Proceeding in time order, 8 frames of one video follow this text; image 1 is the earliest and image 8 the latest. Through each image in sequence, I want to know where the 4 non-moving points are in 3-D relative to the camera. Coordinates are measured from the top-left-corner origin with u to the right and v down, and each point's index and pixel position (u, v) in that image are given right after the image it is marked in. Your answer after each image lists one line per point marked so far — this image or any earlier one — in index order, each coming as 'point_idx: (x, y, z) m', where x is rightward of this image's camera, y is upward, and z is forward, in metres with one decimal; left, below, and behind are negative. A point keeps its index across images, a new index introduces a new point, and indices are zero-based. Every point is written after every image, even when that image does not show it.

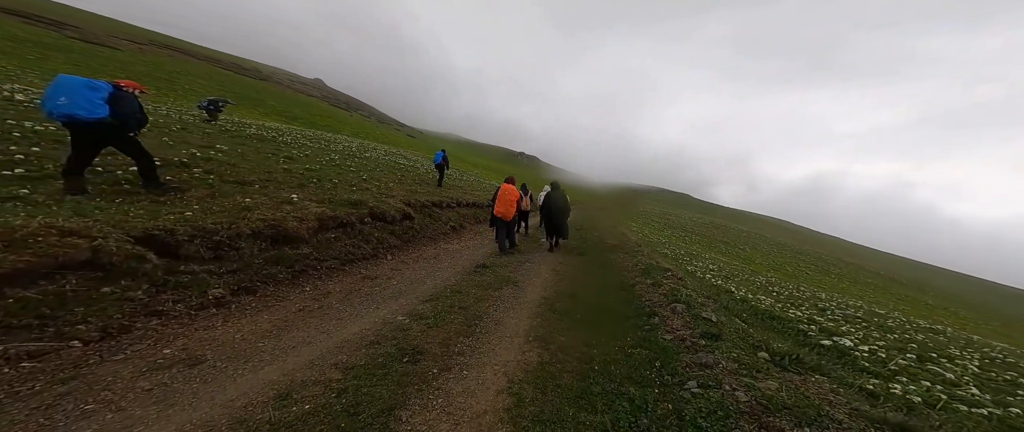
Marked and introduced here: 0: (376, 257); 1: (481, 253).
0: (-6.1, -1.9, +15.6) m
1: (-2.2, -2.2, +19.9) m
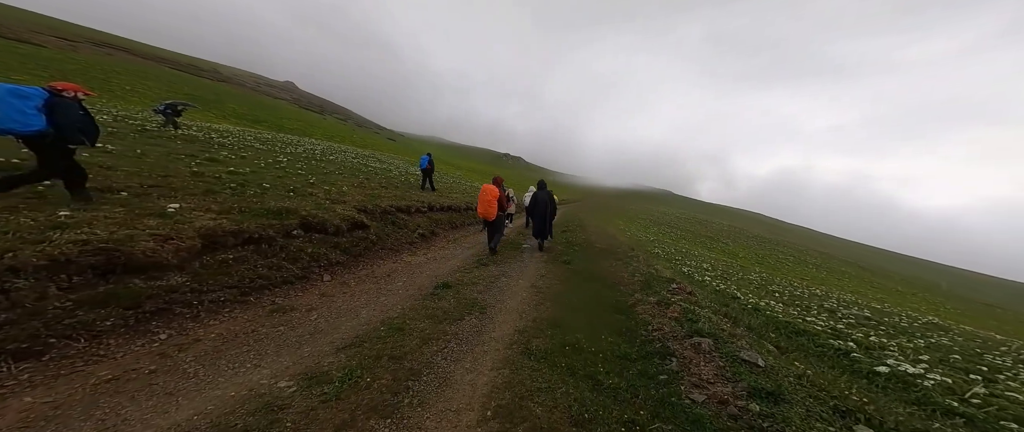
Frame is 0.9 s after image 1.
0: (-7.3, -2.3, +12.0) m
1: (-3.5, -2.4, +16.5) m
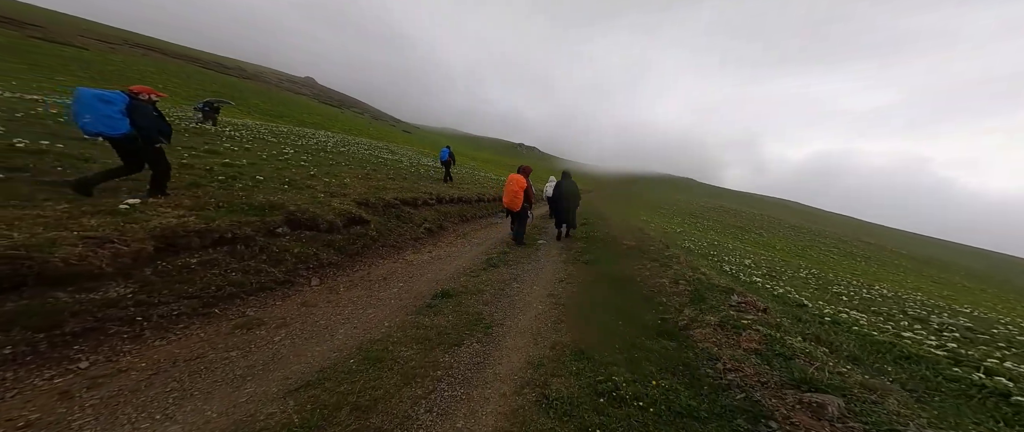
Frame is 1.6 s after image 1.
0: (-6.8, -2.2, +10.2) m
1: (-2.7, -2.1, +14.4) m
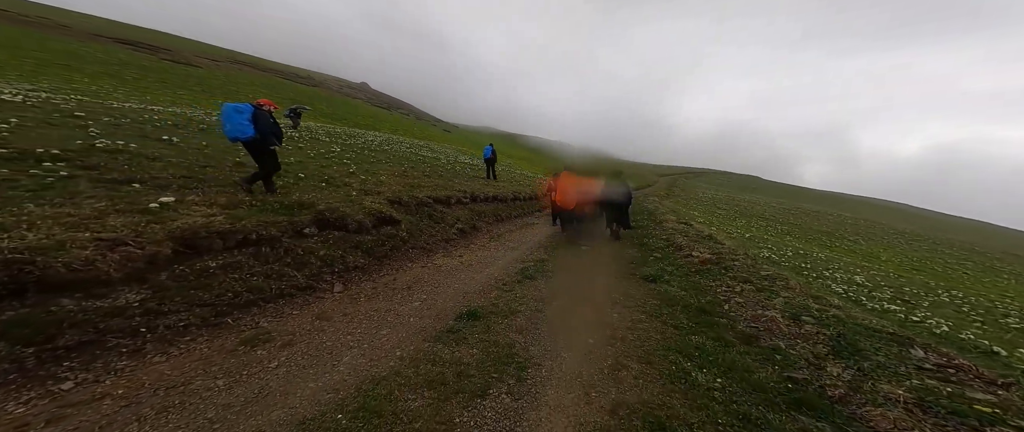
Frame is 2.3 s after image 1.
0: (-5.5, -2.2, +9.1) m
1: (-0.7, -2.2, +12.5) m
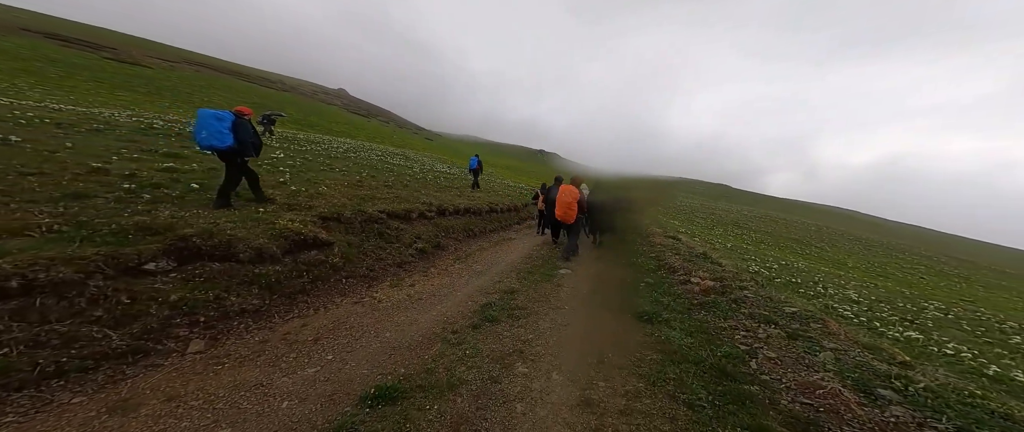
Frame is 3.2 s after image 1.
0: (-6.5, -2.7, +6.0) m
1: (-2.0, -2.8, +9.7) m
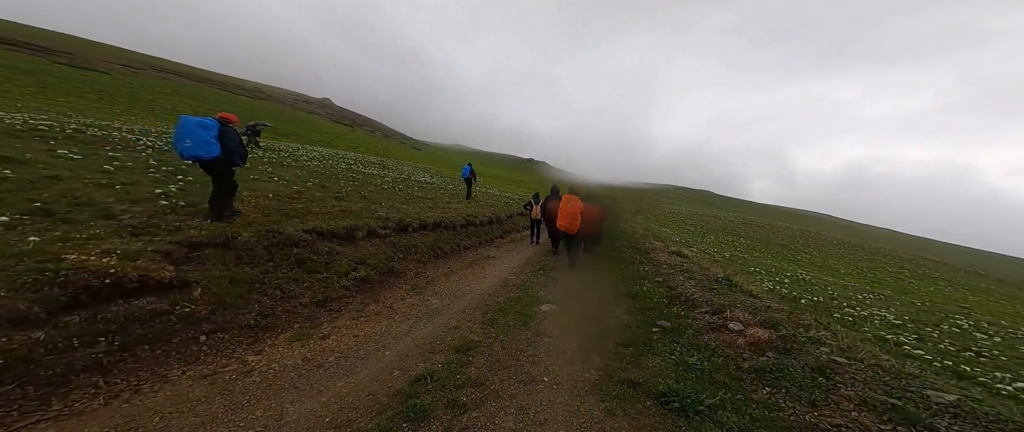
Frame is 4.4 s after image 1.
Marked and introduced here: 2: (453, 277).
0: (-7.5, -3.1, +2.0) m
1: (-3.0, -3.2, +5.8) m
2: (-2.7, -2.8, +15.3) m
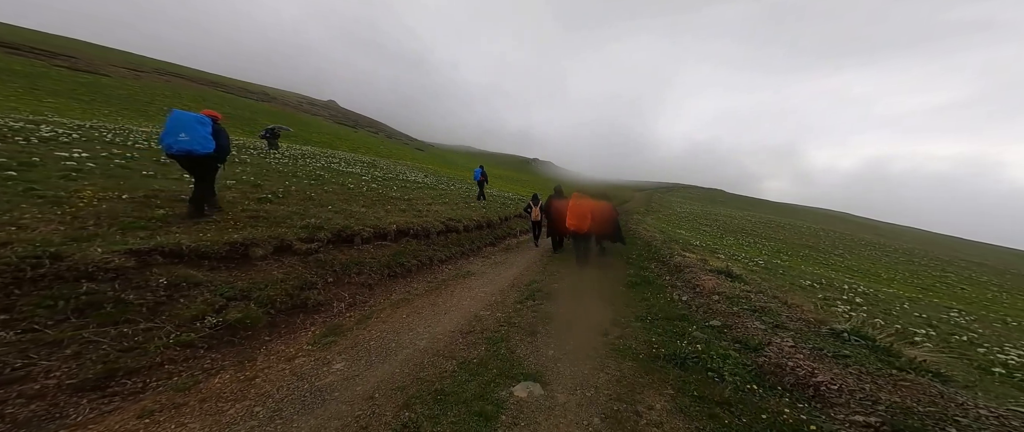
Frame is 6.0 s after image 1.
0: (-8.8, -3.2, -2.6) m
1: (-4.2, -3.3, +1.0) m
2: (-3.4, -3.0, +10.5) m
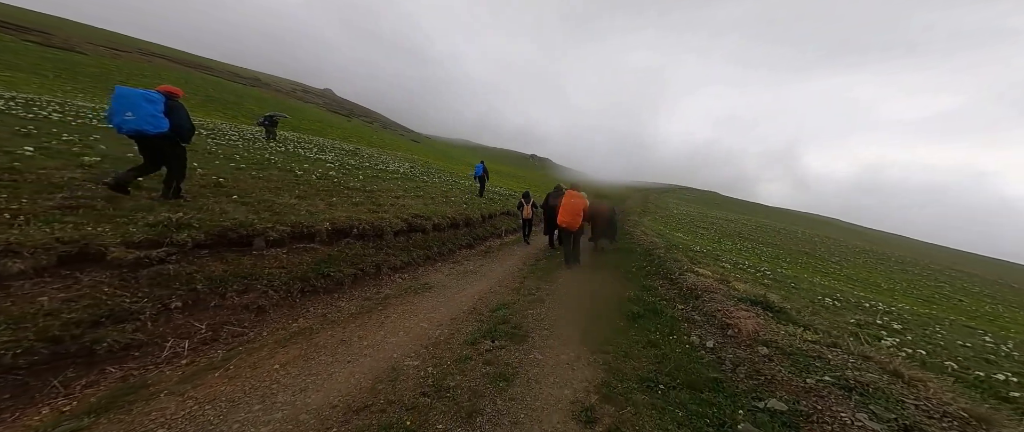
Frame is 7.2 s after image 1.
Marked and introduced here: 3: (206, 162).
0: (-10.0, -3.1, -6.1) m
1: (-5.4, -3.3, -2.5) m
2: (-4.7, -2.9, +7.0) m
3: (-13.5, +2.4, +14.8) m
